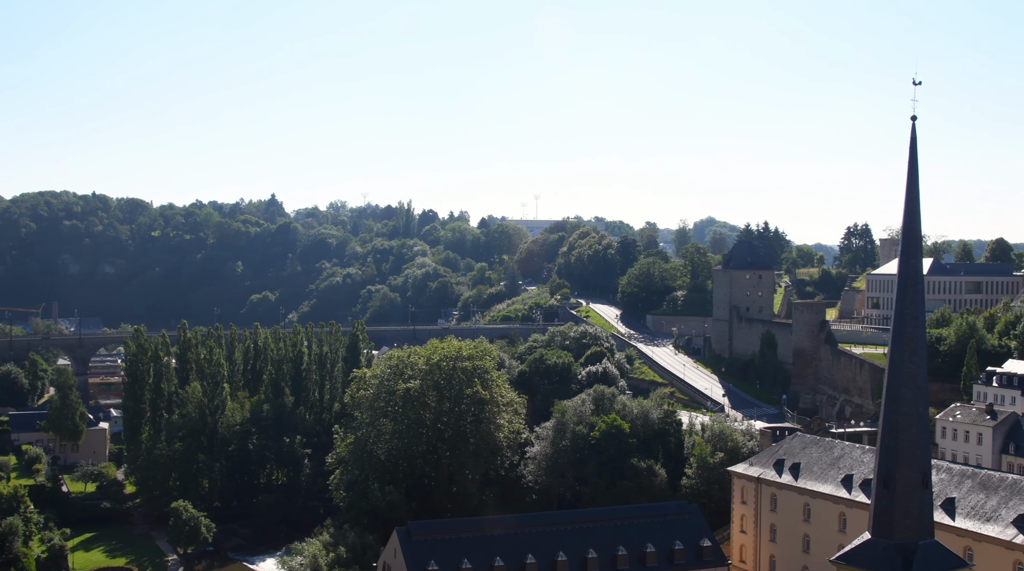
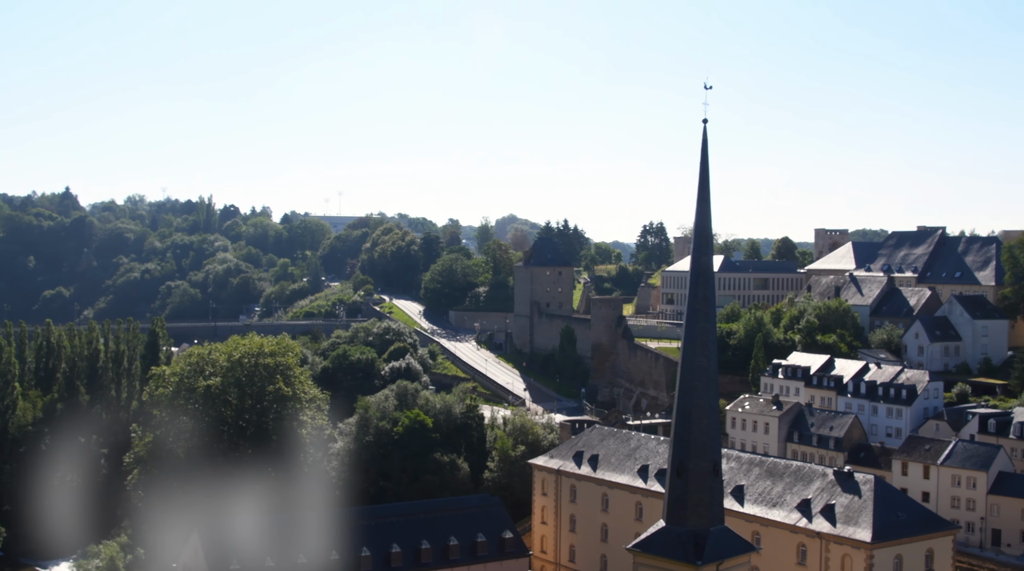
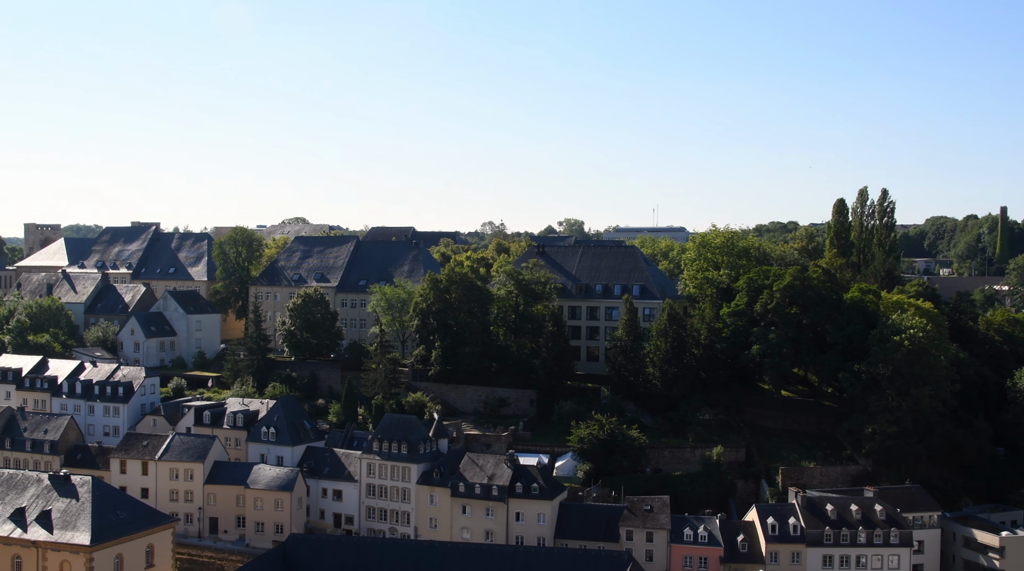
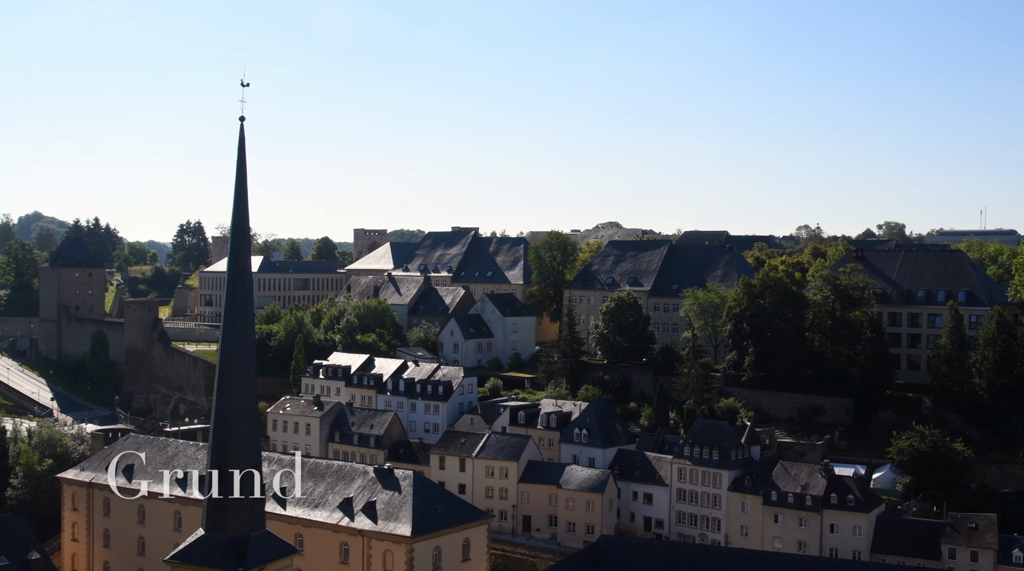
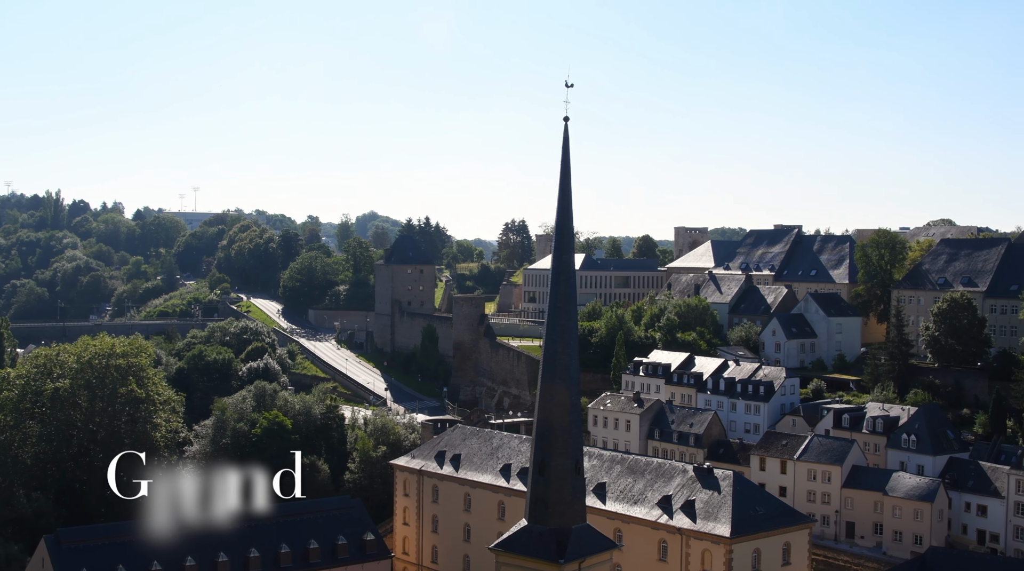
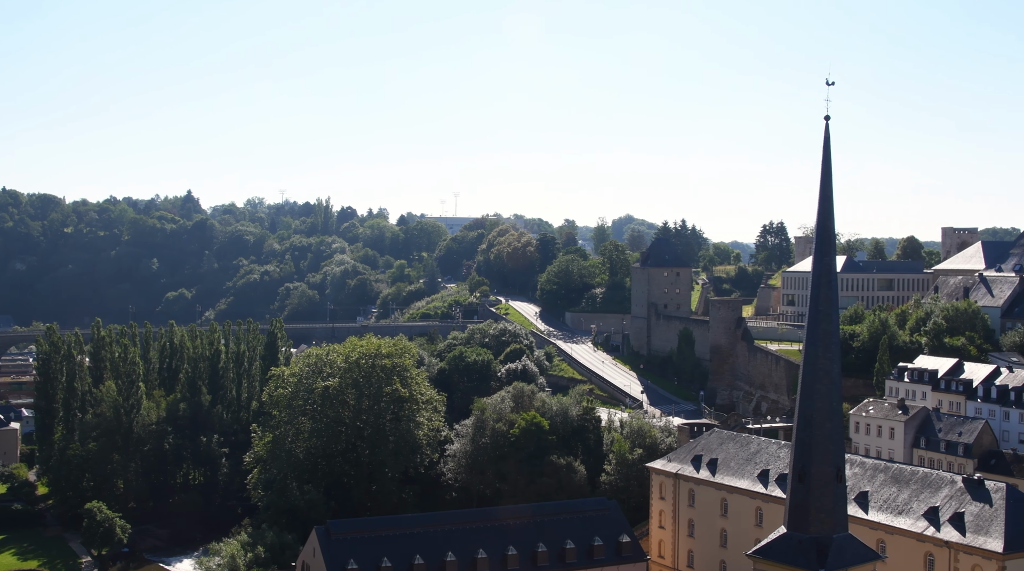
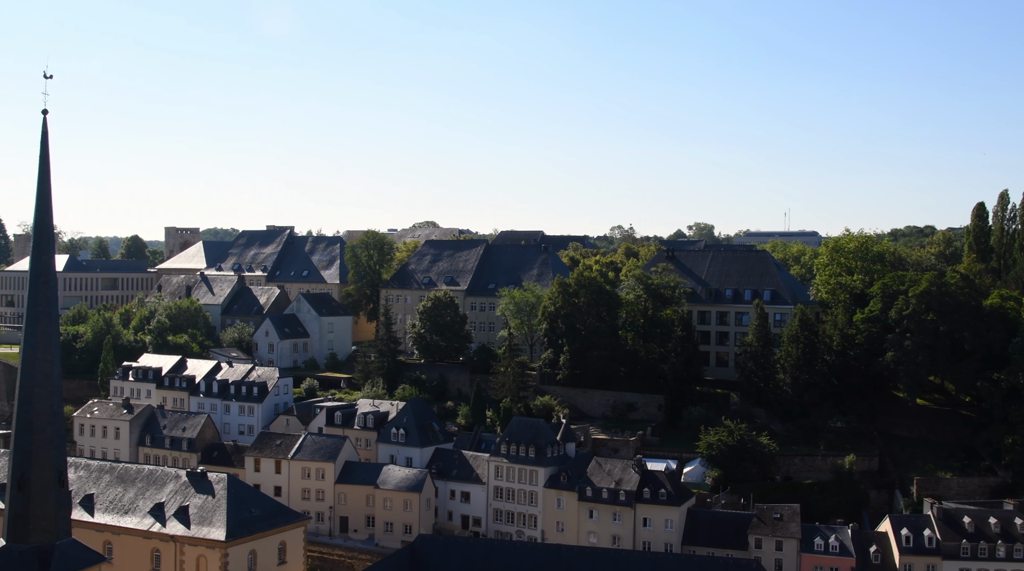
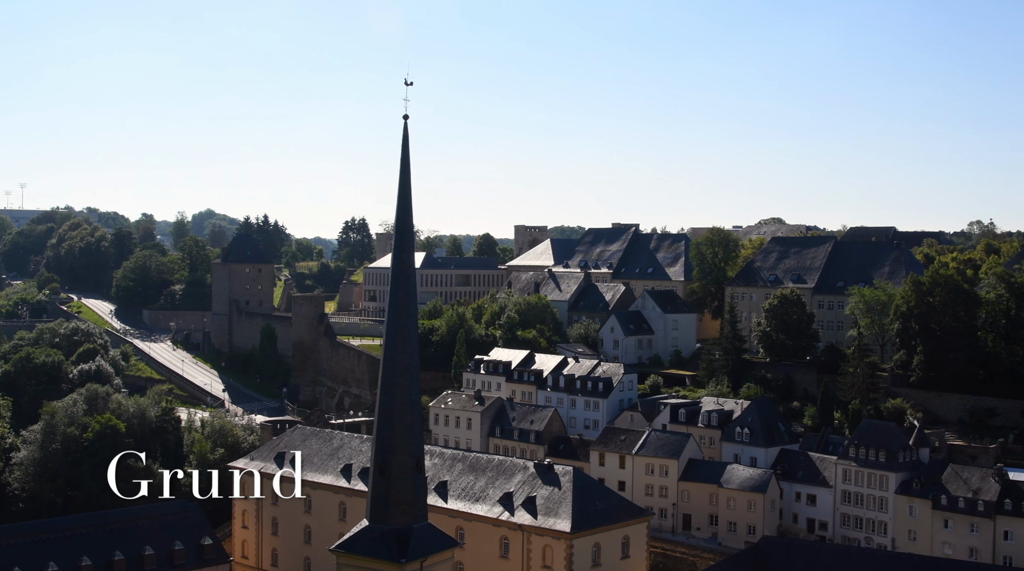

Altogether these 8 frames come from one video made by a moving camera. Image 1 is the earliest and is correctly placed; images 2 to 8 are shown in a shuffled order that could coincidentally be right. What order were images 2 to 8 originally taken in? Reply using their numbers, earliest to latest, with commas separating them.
6, 2, 5, 8, 4, 7, 3
